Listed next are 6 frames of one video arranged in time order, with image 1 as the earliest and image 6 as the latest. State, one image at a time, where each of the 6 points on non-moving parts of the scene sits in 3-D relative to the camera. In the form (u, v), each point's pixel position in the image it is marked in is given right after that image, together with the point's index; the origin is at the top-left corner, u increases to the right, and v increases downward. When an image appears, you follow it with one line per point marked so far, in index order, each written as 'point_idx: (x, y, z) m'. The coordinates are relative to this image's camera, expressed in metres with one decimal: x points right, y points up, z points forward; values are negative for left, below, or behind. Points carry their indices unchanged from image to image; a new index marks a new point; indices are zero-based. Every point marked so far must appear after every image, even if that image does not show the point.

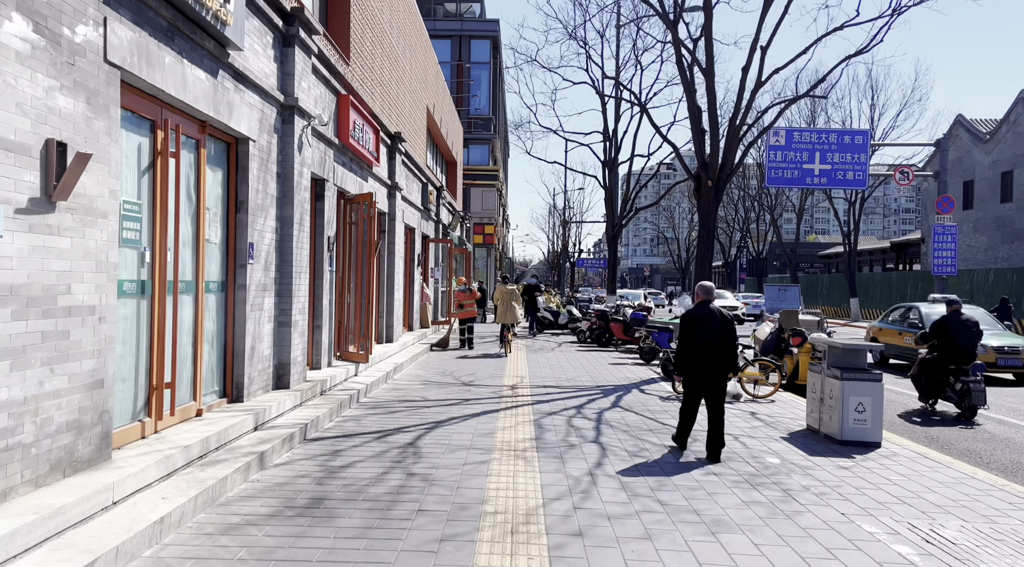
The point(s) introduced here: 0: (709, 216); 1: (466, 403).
0: (+3.6, +1.2, +15.3) m
1: (-0.6, -1.5, +10.9) m
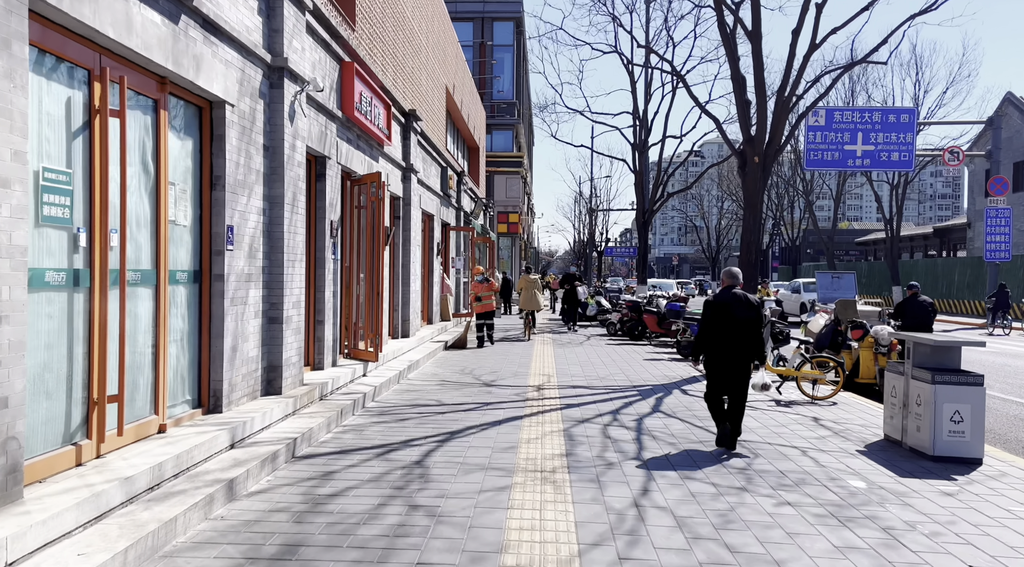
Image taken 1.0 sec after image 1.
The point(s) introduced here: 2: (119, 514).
0: (+4.0, +1.4, +13.9) m
1: (-0.3, -1.4, +9.6) m
2: (-2.1, -1.2, +4.5) m
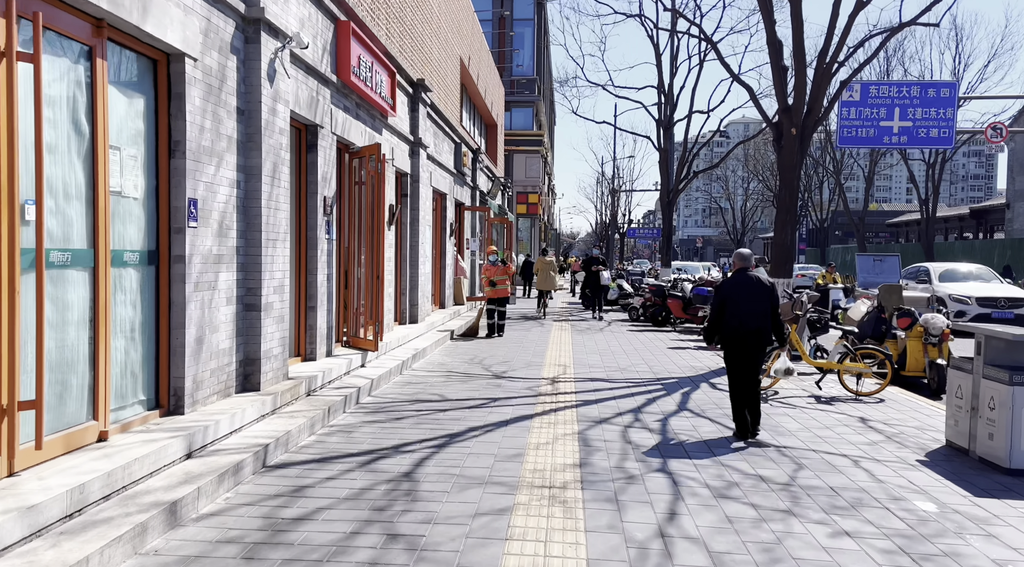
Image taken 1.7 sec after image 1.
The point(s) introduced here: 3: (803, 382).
0: (+4.2, +1.7, +12.8) m
1: (-0.2, -1.2, +8.7) m
2: (-2.1, -1.2, +3.6) m
3: (+3.6, -1.2, +10.5) m
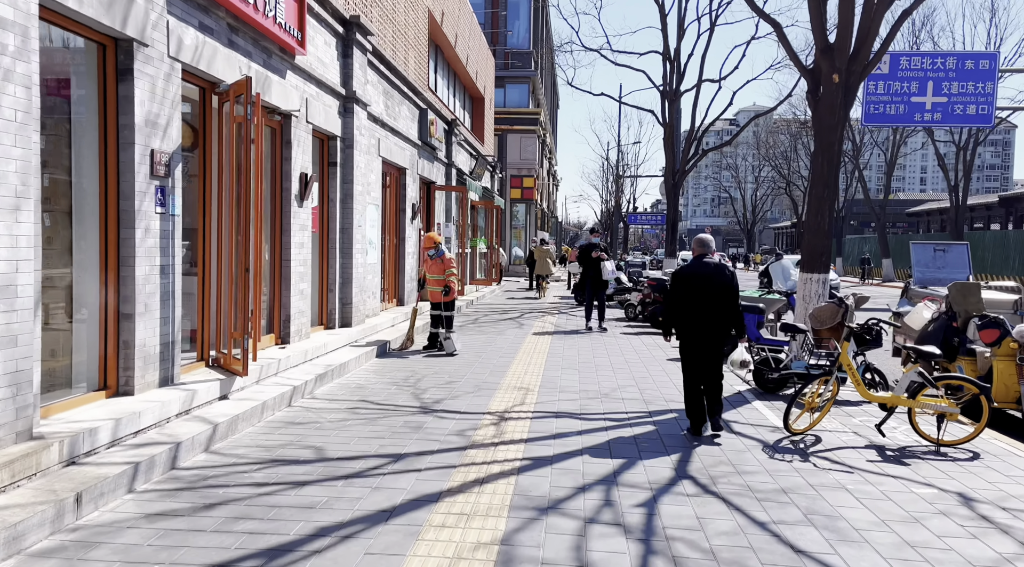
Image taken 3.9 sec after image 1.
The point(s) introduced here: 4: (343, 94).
0: (+3.7, +1.7, +9.7) m
1: (-0.8, -1.2, +5.7) m
2: (-2.8, -1.2, +0.6) m
3: (+3.0, -1.2, +7.5) m
4: (-2.3, +2.6, +11.4) m
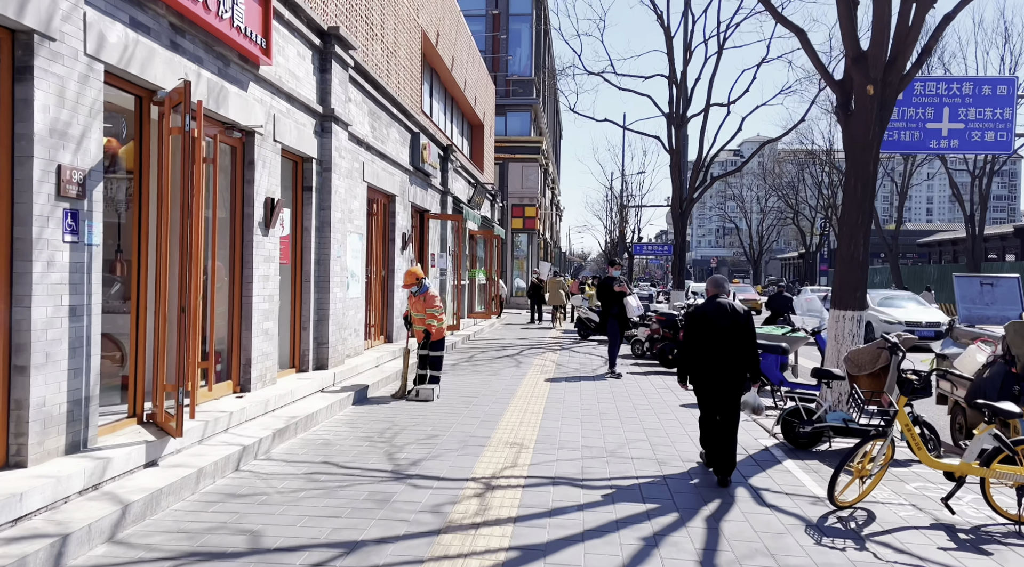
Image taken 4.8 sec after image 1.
0: (+3.6, +1.3, +8.5) m
1: (-0.9, -1.5, +4.5) m
2: (-2.9, -1.3, -0.6) m
3: (+2.9, -1.5, +6.3) m
4: (-2.3, +2.1, +10.3) m
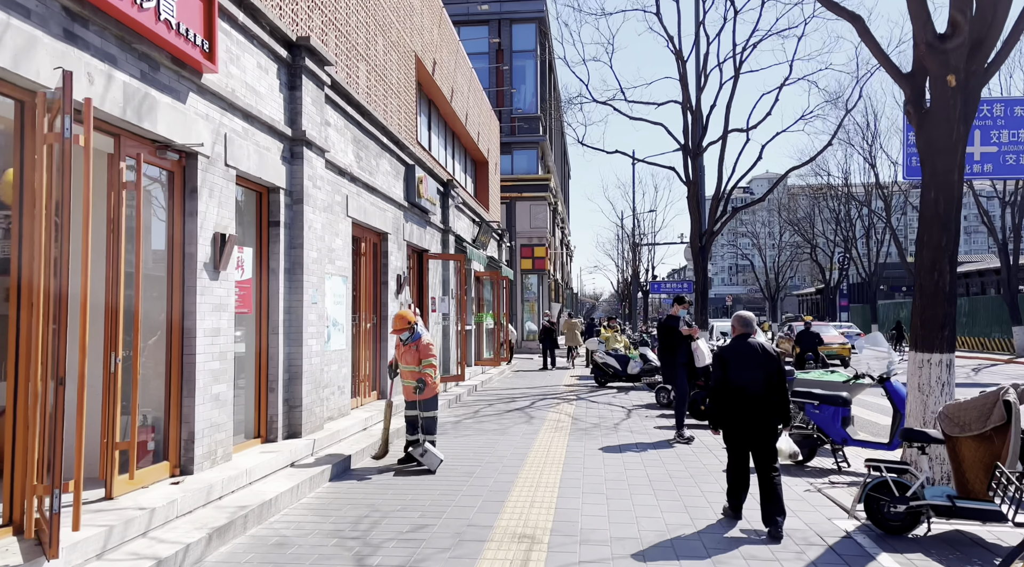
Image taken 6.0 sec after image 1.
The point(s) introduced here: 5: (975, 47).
0: (+3.6, +1.0, +6.9) m
1: (-0.9, -1.7, +2.8) m
2: (-3.0, -1.3, -2.2) m
3: (+3.0, -1.7, +4.5) m
4: (-2.3, +1.6, +8.8) m
5: (+3.7, +1.9, +6.9) m
